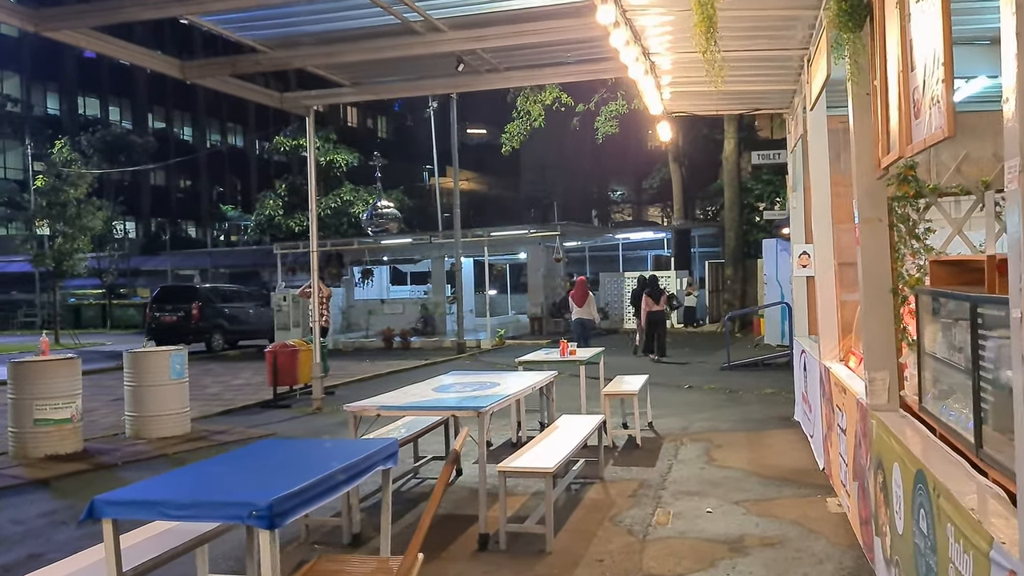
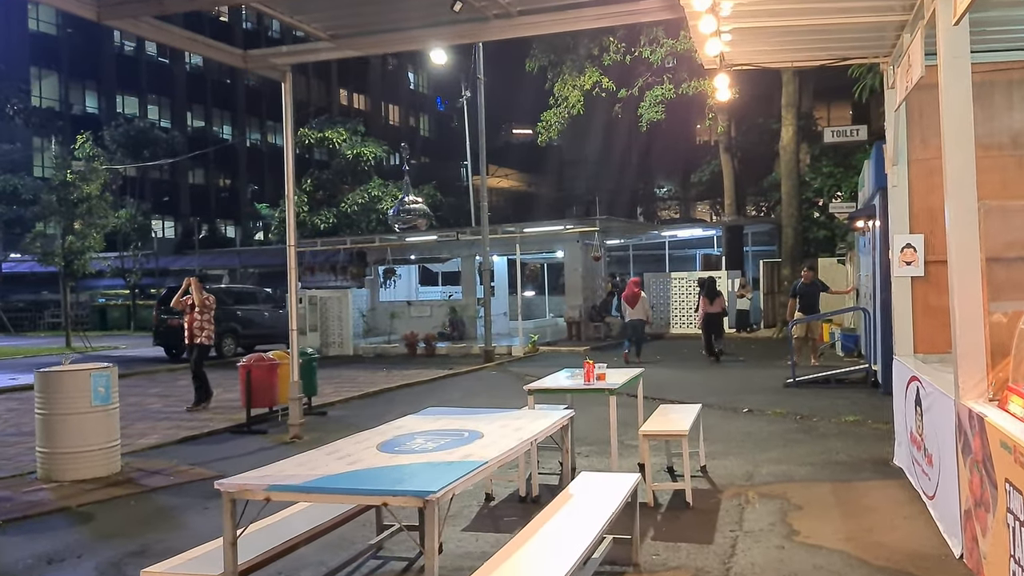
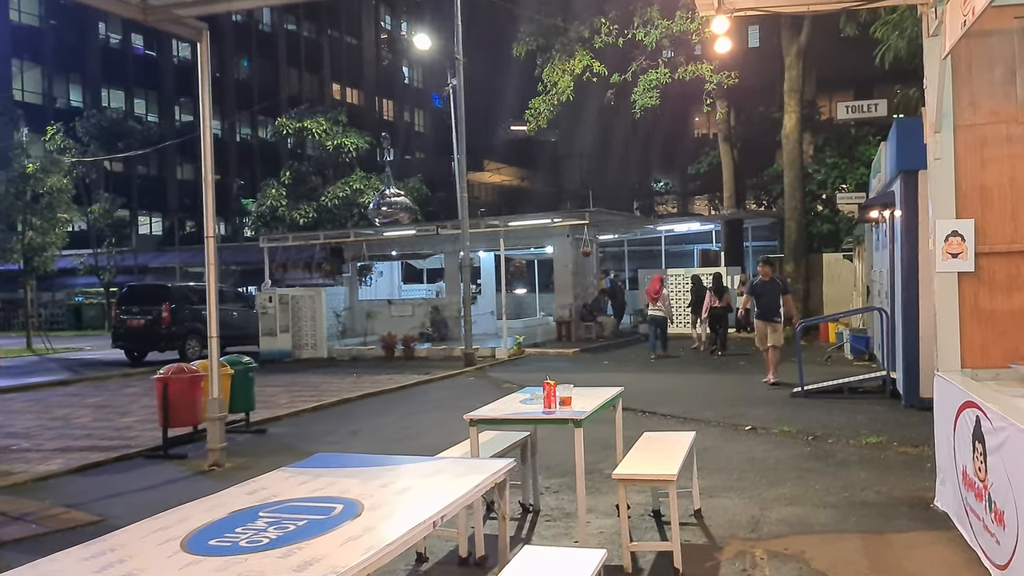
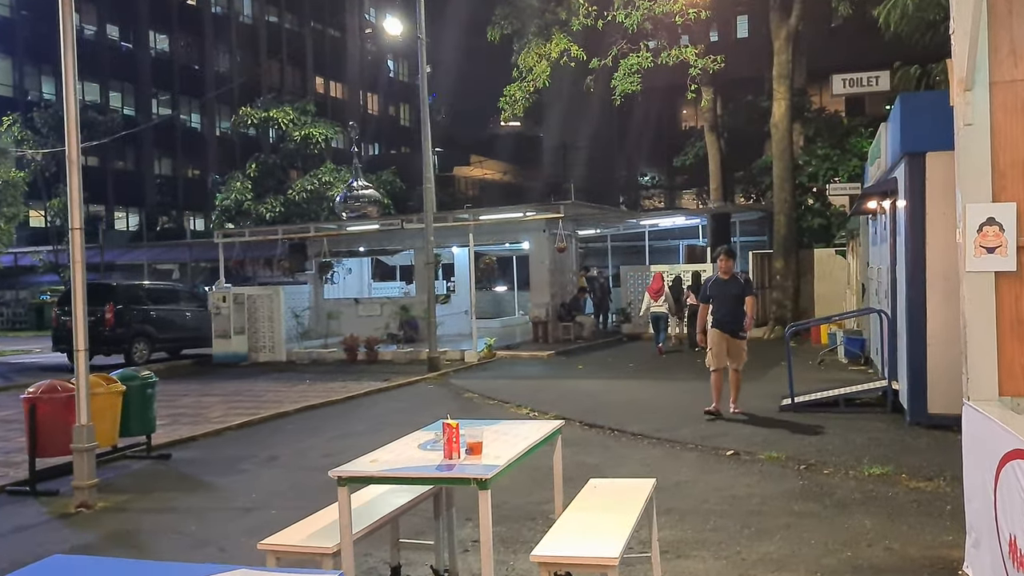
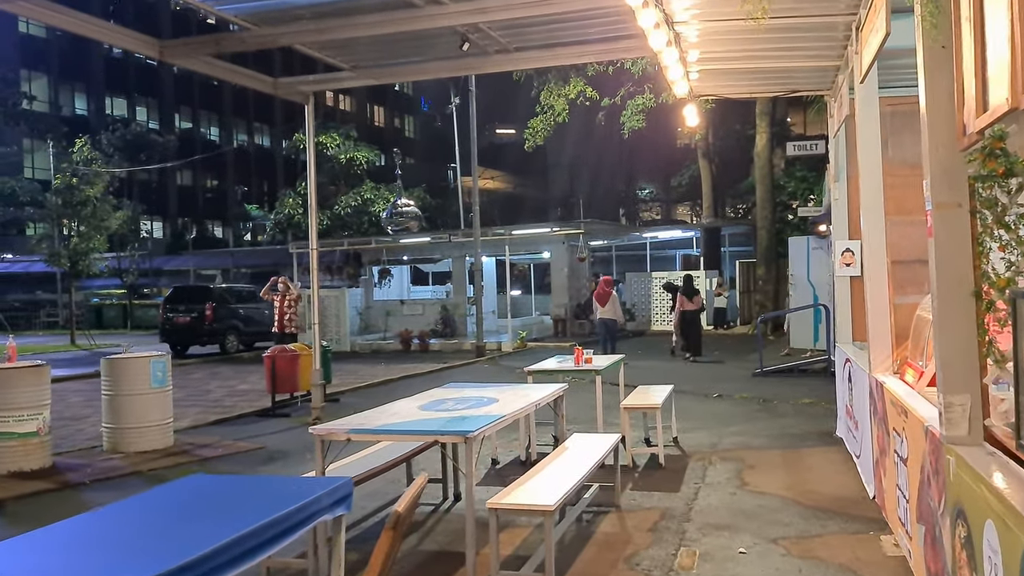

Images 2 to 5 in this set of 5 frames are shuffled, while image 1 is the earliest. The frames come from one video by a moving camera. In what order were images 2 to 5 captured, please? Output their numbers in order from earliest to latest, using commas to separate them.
5, 2, 3, 4
